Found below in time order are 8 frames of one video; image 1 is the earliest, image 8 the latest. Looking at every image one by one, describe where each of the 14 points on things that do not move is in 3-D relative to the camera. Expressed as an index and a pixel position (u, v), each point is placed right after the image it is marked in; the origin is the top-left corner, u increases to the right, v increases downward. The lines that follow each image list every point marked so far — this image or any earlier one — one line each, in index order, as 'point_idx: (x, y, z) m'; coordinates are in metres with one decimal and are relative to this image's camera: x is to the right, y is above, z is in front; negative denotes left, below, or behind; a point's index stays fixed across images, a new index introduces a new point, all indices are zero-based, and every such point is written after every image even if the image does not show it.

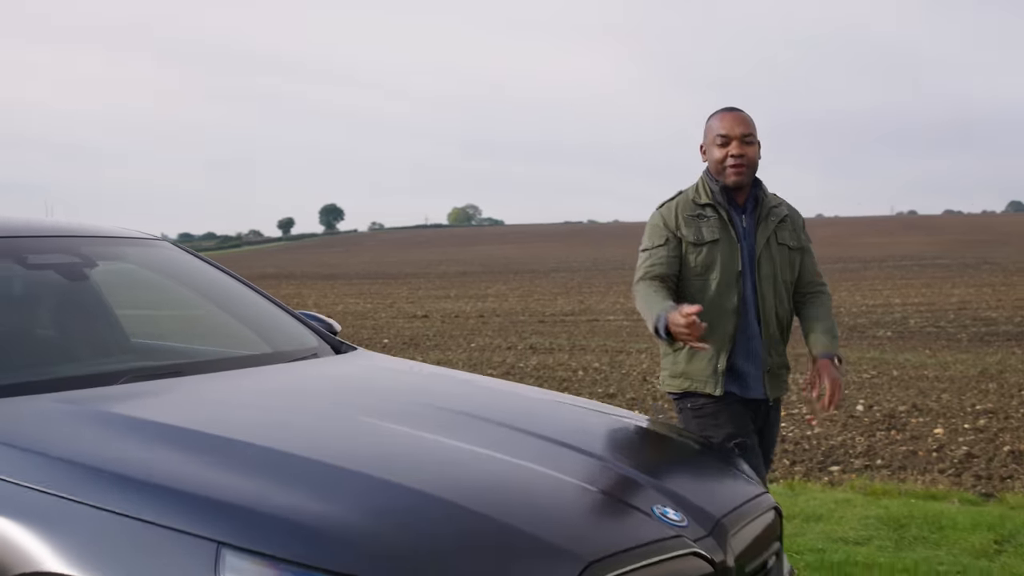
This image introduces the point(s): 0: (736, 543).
0: (+0.4, -0.5, +2.7) m
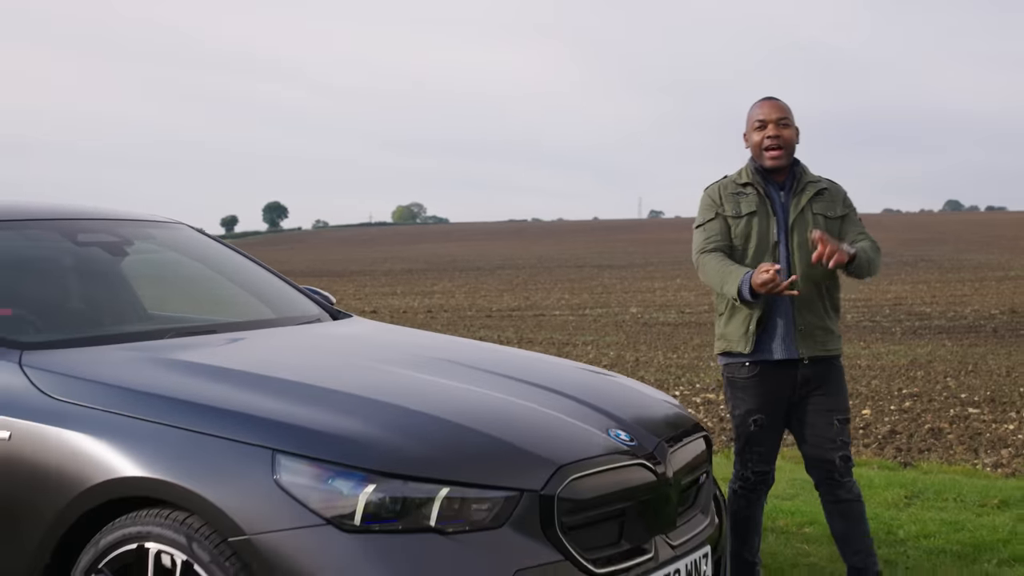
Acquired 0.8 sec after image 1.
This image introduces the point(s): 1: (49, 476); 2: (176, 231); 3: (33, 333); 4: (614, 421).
0: (+0.4, -0.4, +3.3) m
1: (-1.0, -0.4, +3.0) m
2: (-1.1, +0.2, +4.8) m
3: (-1.2, -0.1, +3.6) m
4: (+0.2, -0.3, +3.3) m
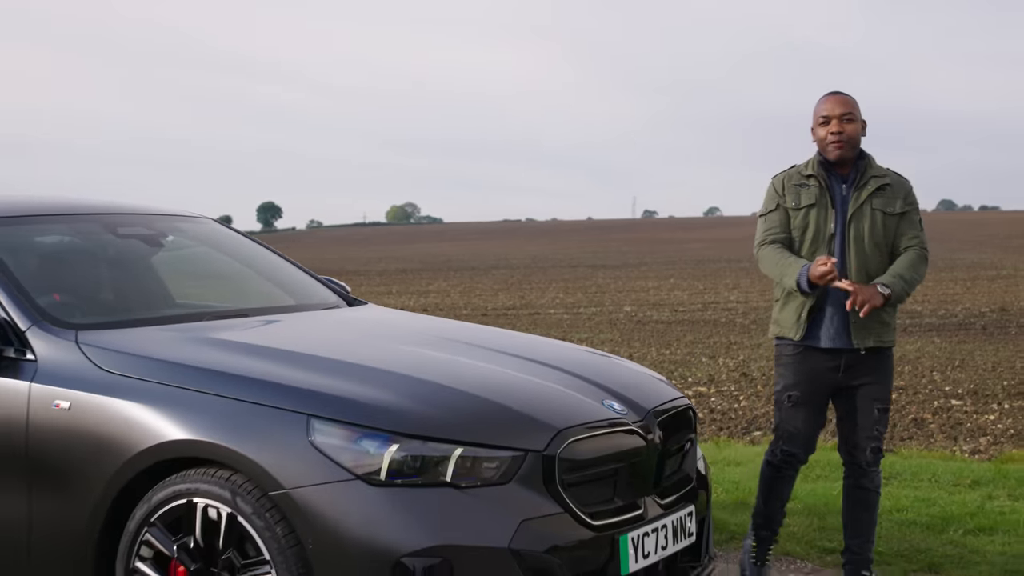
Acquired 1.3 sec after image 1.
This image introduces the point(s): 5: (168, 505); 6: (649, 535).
0: (+0.4, -0.4, +3.7) m
1: (-1.0, -0.4, +3.4) m
2: (-1.1, +0.2, +5.2) m
3: (-1.2, 0.0, +4.0) m
4: (+0.3, -0.3, +3.7) m
5: (-0.8, -0.5, +3.3) m
6: (+0.3, -0.6, +3.5) m
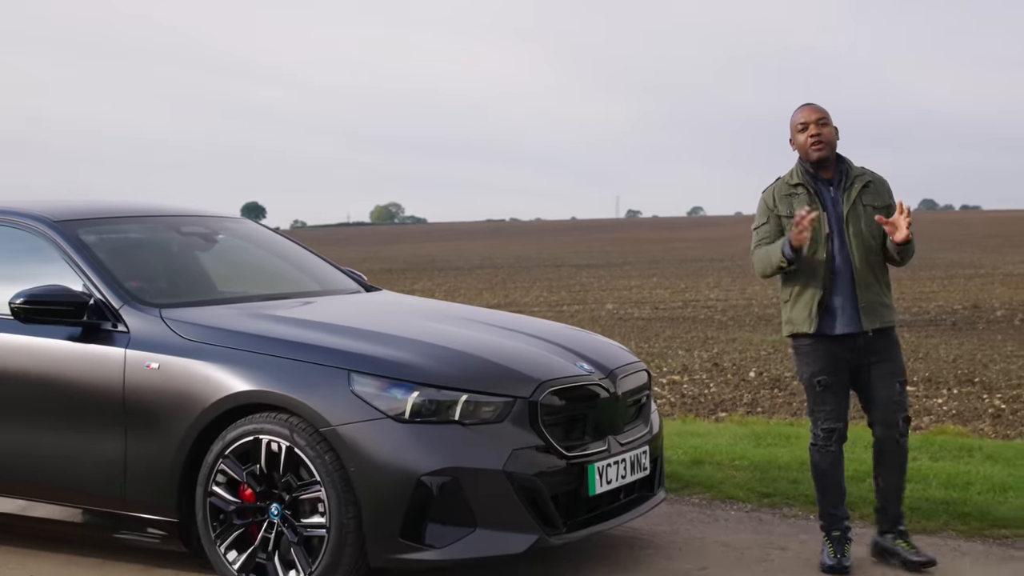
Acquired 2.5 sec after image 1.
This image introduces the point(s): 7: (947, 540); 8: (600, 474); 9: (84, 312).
0: (+0.4, -0.3, +4.7) m
1: (-1.0, -0.3, +4.3) m
2: (-1.2, +0.3, +6.2) m
3: (-1.3, 0.0, +4.9) m
4: (+0.2, -0.2, +4.7) m
5: (-0.8, -0.5, +4.3) m
6: (+0.3, -0.6, +4.4) m
7: (+1.6, -0.9, +5.1) m
8: (+0.3, -0.6, +4.4) m
9: (-1.4, -0.1, +4.6) m
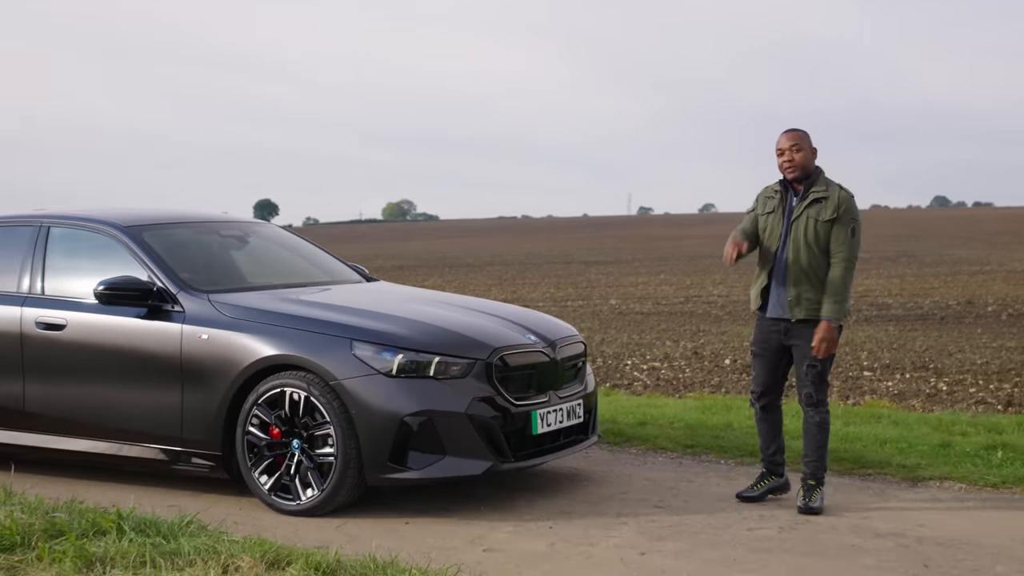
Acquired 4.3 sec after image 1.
0: (+0.2, -0.3, +6.1) m
1: (-1.2, -0.3, +5.7) m
2: (-1.3, +0.3, +7.6) m
3: (-1.4, +0.1, +6.3) m
4: (+0.1, -0.2, +6.1) m
5: (-1.0, -0.4, +5.7) m
6: (+0.2, -0.5, +5.8) m
7: (+1.5, -0.9, +6.4) m
8: (+0.1, -0.5, +5.8) m
9: (-1.6, 0.0, +6.0) m
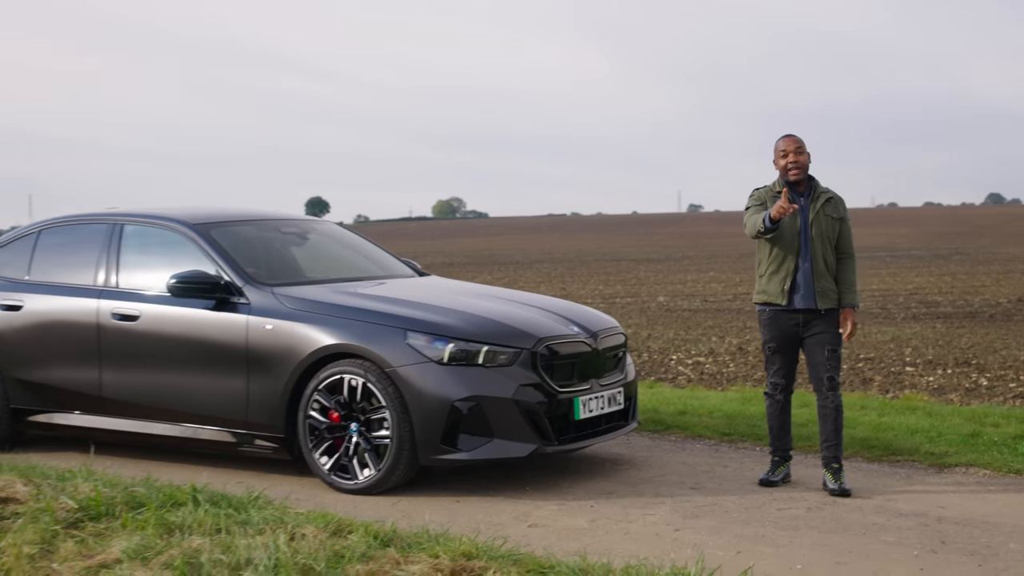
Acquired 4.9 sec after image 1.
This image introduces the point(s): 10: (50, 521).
0: (+0.4, -0.3, +6.4) m
1: (-1.0, -0.3, +6.1) m
2: (-1.1, +0.4, +8.0) m
3: (-1.2, +0.1, +6.8) m
4: (+0.3, -0.2, +6.4) m
5: (-0.8, -0.4, +6.1) m
6: (+0.4, -0.5, +6.2) m
7: (+1.7, -0.8, +6.8) m
8: (+0.3, -0.5, +6.1) m
9: (-1.4, 0.0, +6.4) m
10: (-1.6, -0.8, +4.7) m
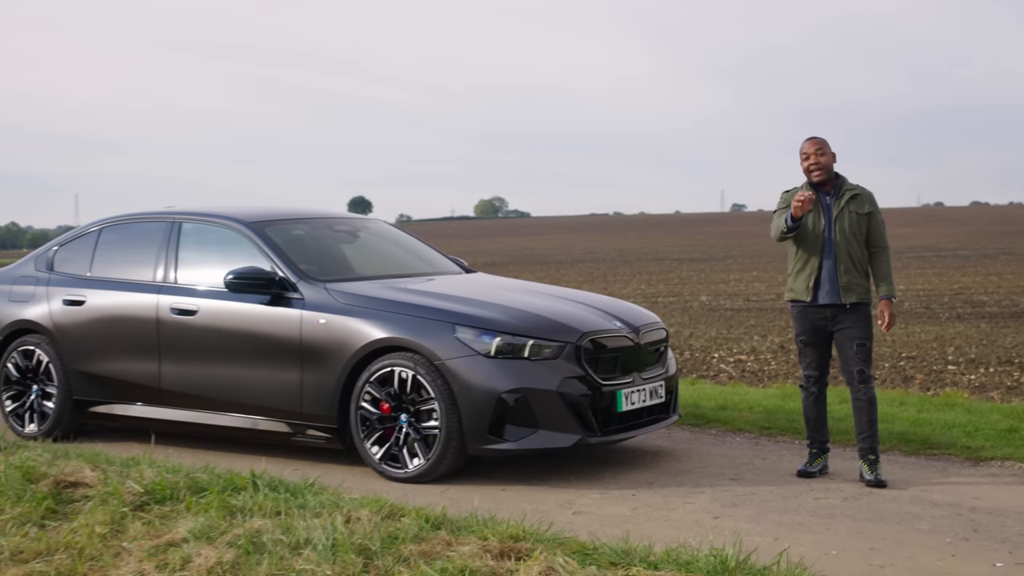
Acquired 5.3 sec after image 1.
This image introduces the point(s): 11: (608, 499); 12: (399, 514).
0: (+0.6, -0.2, +6.6) m
1: (-0.8, -0.2, +6.4) m
2: (-0.8, +0.4, +8.2) m
3: (-1.0, +0.1, +7.0) m
4: (+0.5, -0.1, +6.6) m
5: (-0.6, -0.4, +6.3) m
6: (+0.6, -0.5, +6.4) m
7: (+1.9, -0.8, +6.9) m
8: (+0.5, -0.5, +6.3) m
9: (-1.2, 0.0, +6.7) m
10: (-1.4, -0.8, +5.0) m
11: (+0.4, -0.9, +5.8) m
12: (-0.4, -0.8, +4.8) m
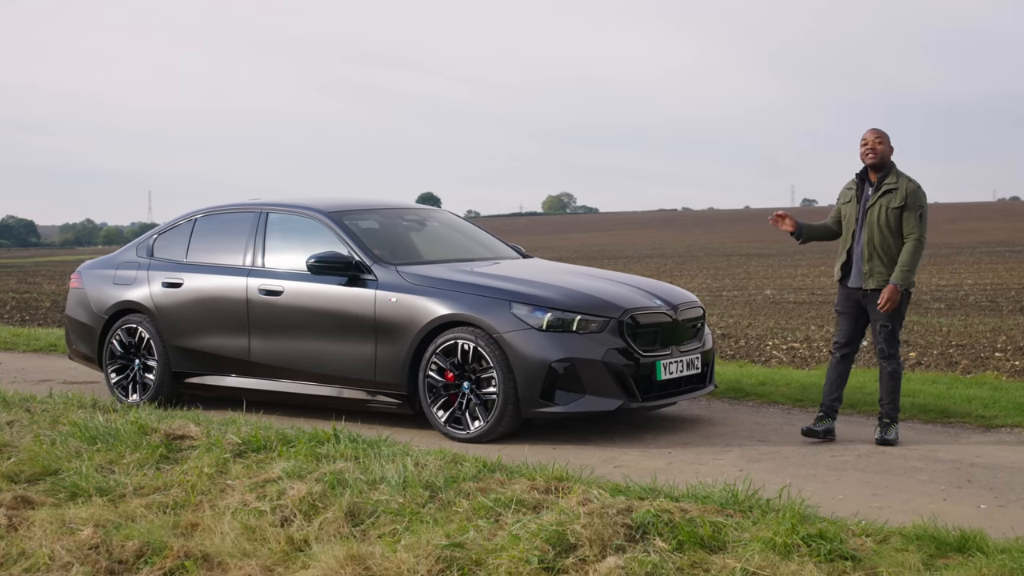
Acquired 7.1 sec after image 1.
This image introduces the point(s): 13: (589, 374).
0: (+0.9, -0.1, +7.3) m
1: (-0.5, -0.1, +7.2) m
2: (-0.4, +0.5, +9.0) m
3: (-0.7, +0.2, +7.8) m
4: (+0.8, 0.0, +7.3) m
5: (-0.3, -0.3, +7.1) m
6: (+0.8, -0.4, +7.1) m
7: (+2.2, -0.7, +7.6) m
8: (+0.8, -0.4, +7.0) m
9: (-0.9, +0.1, +7.5) m
10: (-1.2, -0.7, +5.8) m
11: (+0.6, -0.8, +6.5) m
12: (-0.2, -0.7, +5.6) m
13: (+0.4, -0.4, +6.7) m
